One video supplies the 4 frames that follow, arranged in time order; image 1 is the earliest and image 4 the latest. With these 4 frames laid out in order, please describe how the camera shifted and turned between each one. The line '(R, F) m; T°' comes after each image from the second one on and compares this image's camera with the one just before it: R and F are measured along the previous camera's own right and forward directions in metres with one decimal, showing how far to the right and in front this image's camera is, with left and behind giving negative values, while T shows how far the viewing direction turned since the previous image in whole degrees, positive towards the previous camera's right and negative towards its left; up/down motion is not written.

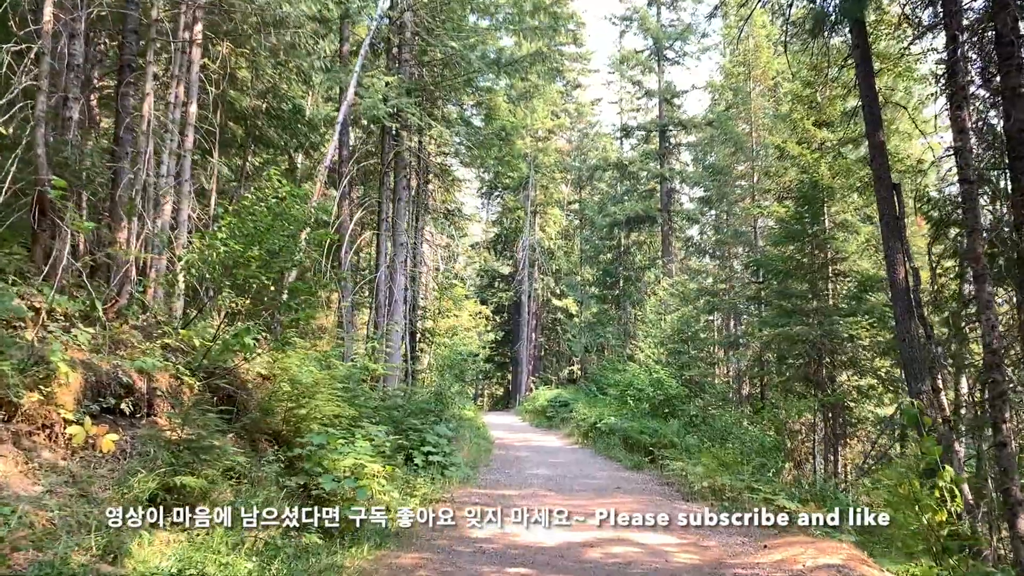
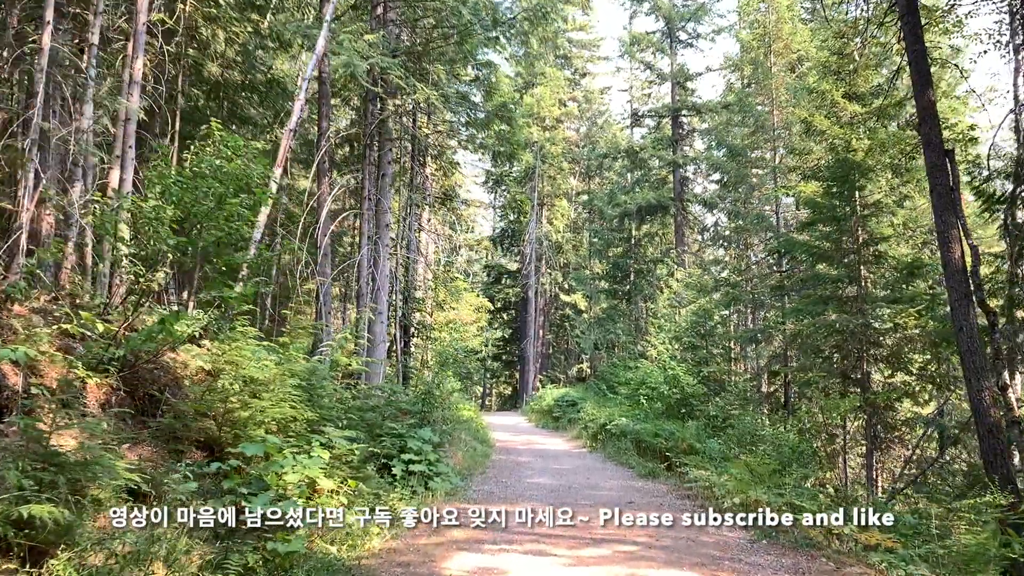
(+0.1, +1.2) m; -1°
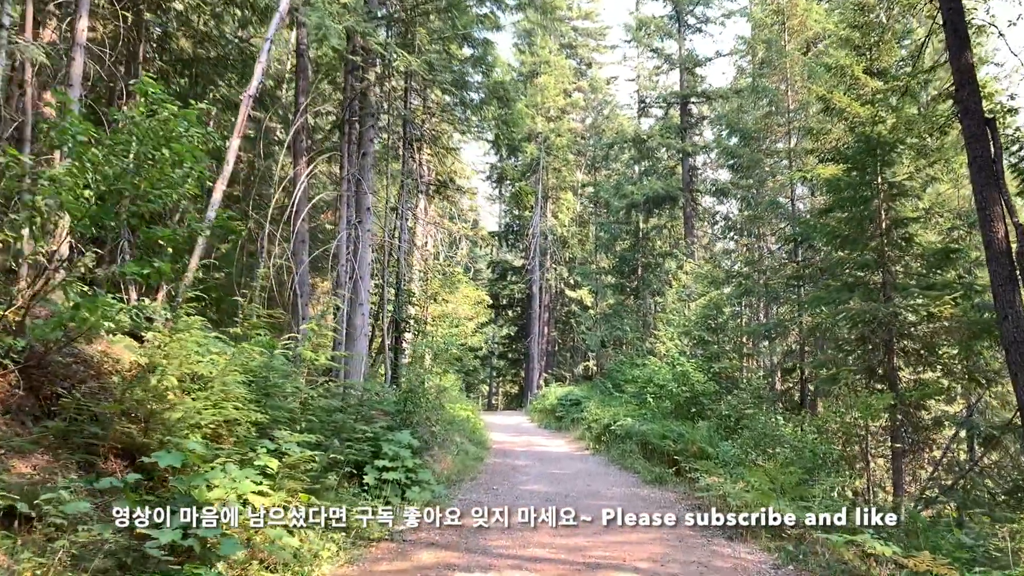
(+0.2, +0.8) m; -1°
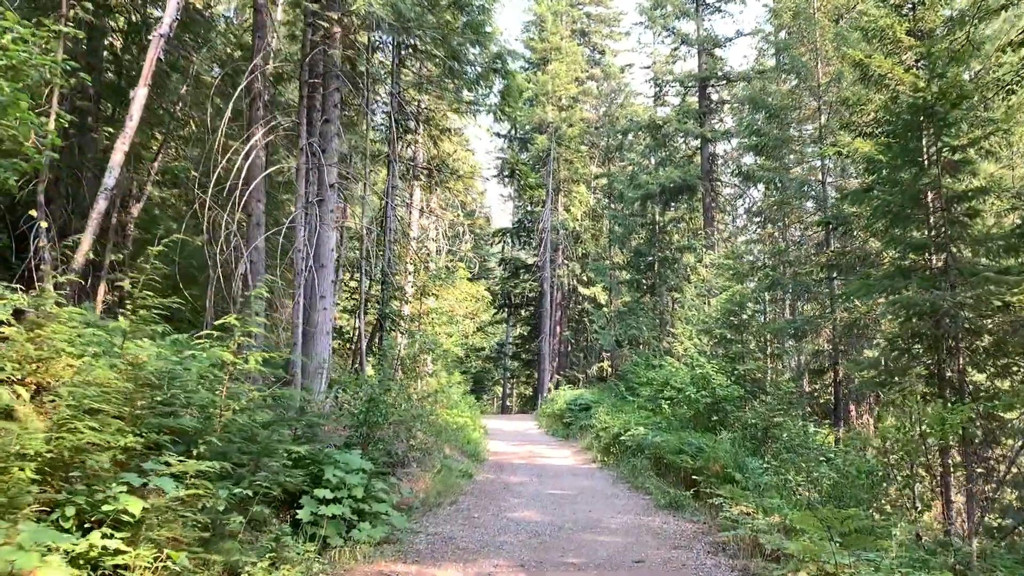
(+0.3, +1.3) m; -1°
